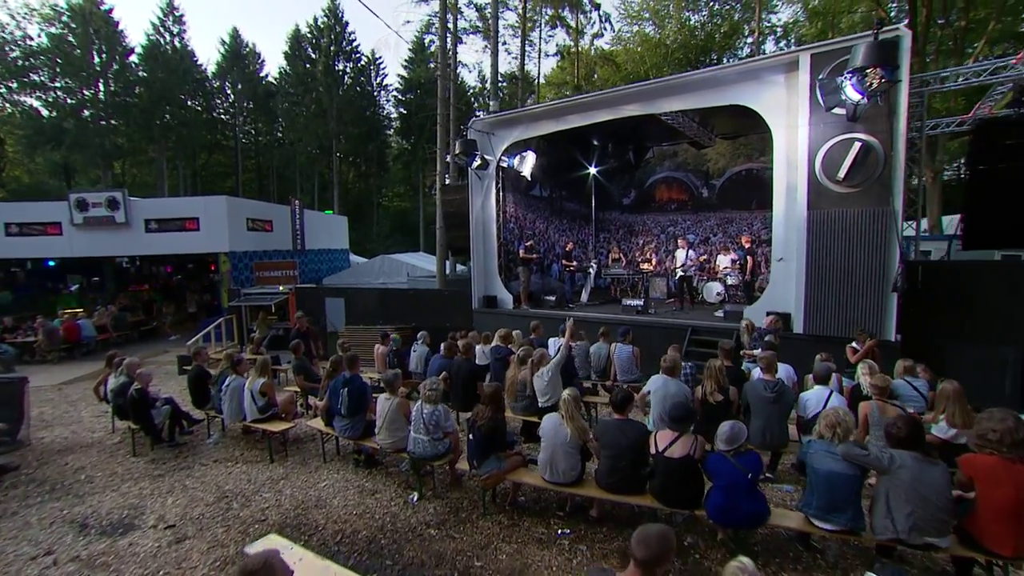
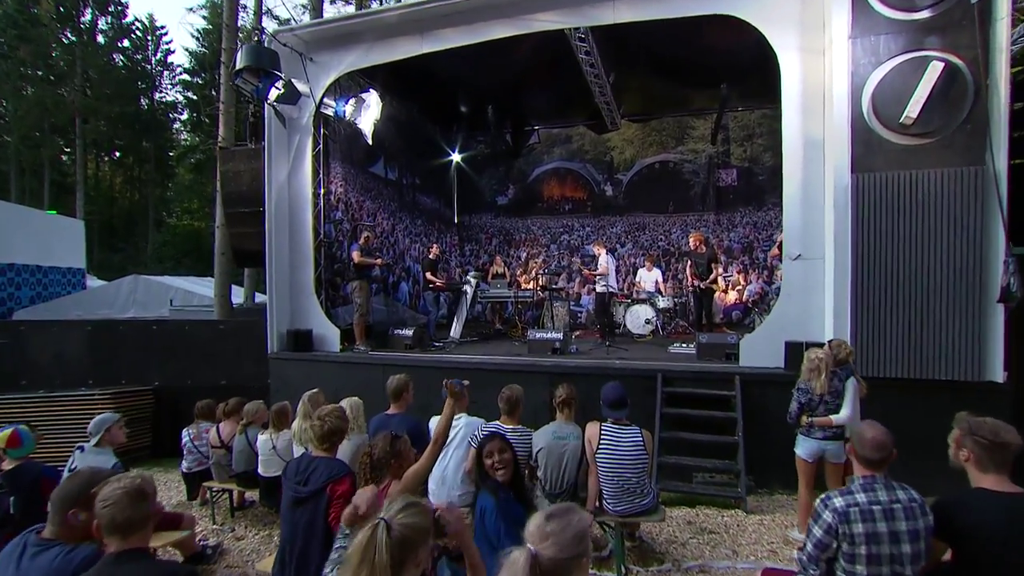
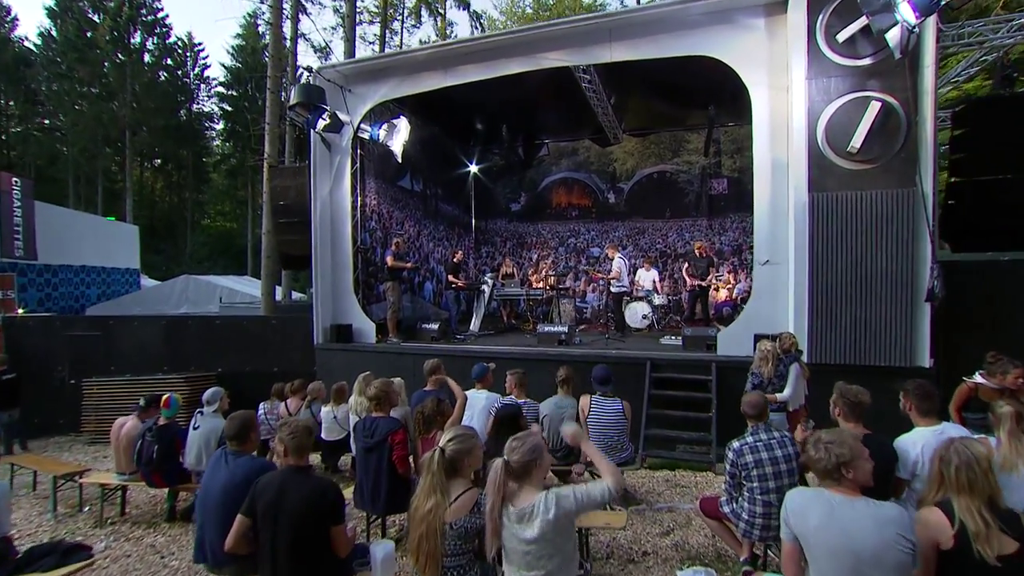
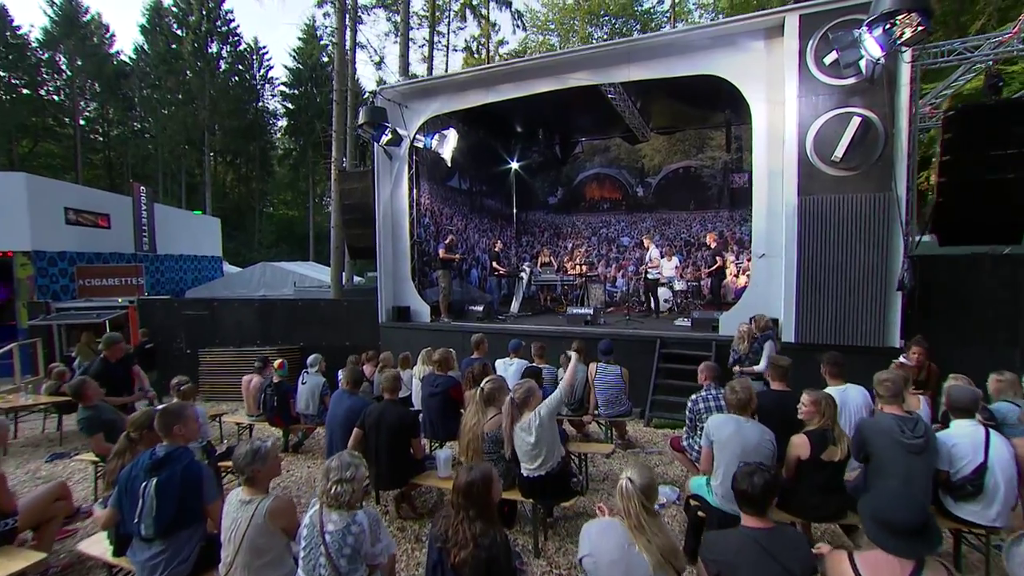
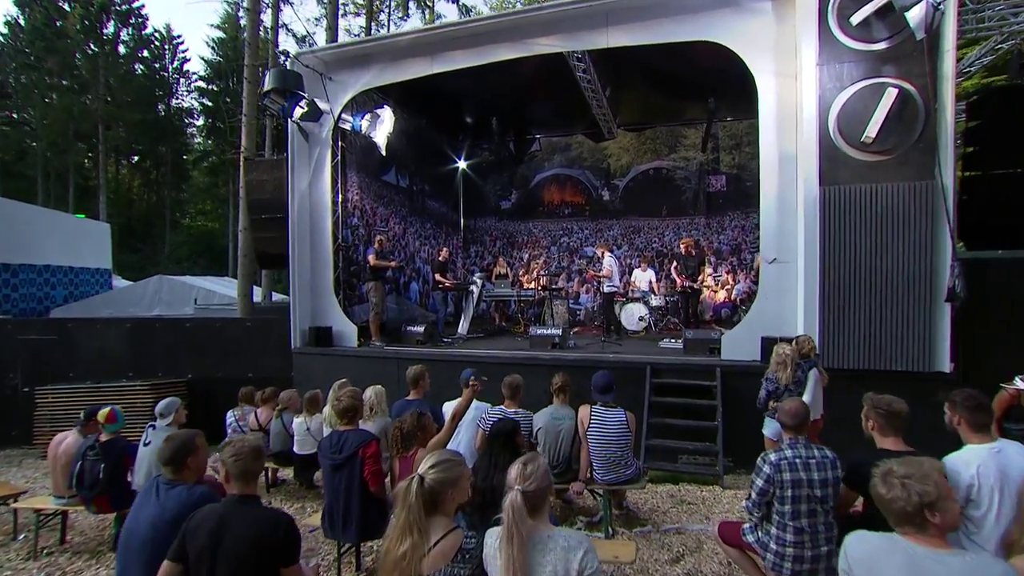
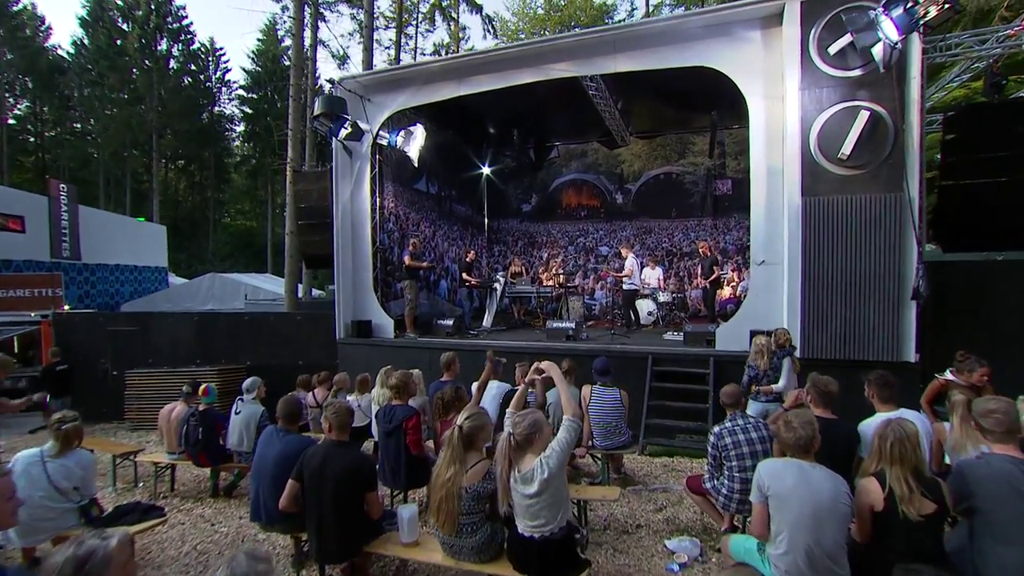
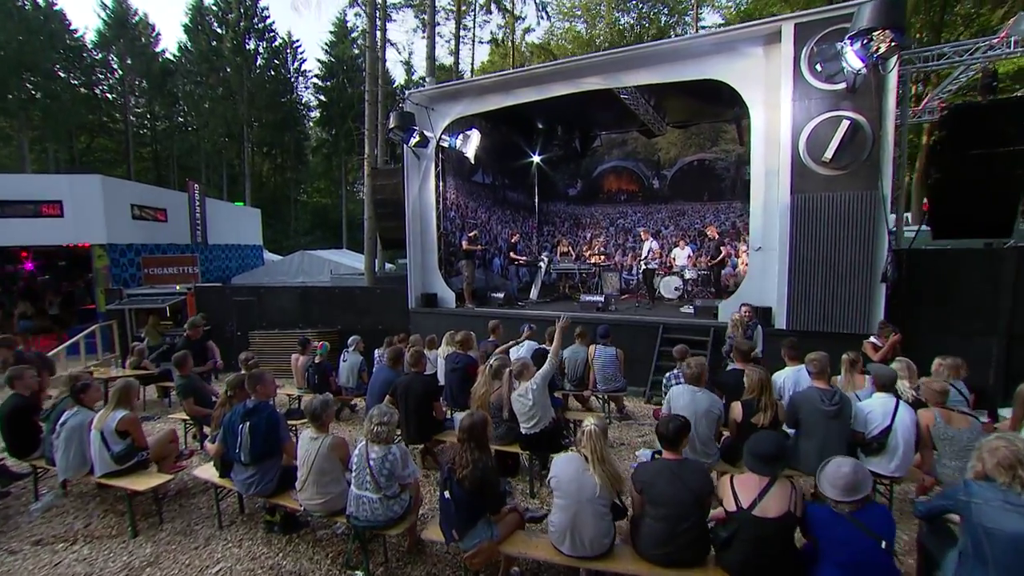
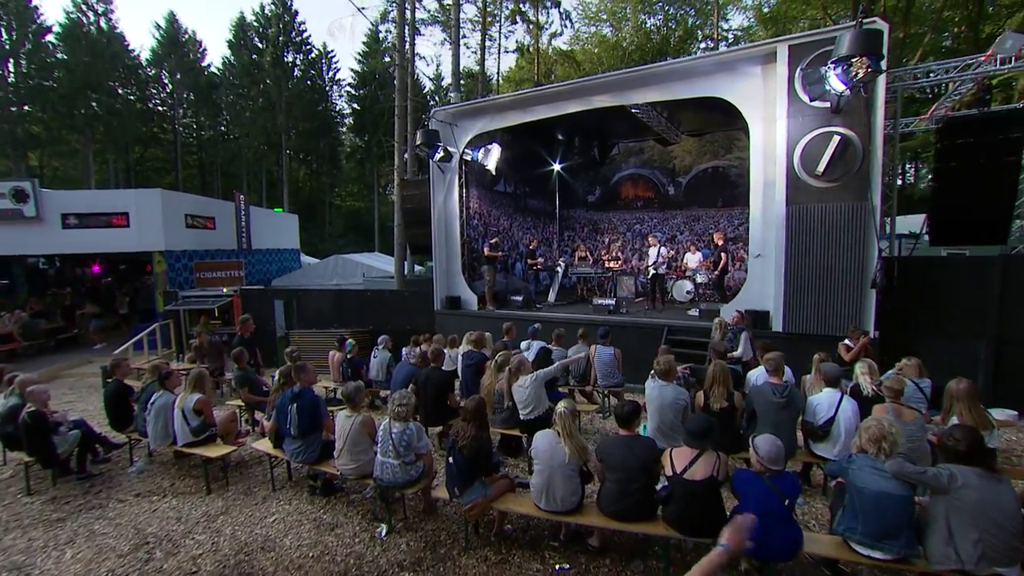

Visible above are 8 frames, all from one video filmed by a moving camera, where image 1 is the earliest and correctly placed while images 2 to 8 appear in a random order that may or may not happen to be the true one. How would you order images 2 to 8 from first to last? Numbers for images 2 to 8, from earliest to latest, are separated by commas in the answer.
8, 7, 4, 6, 3, 5, 2
